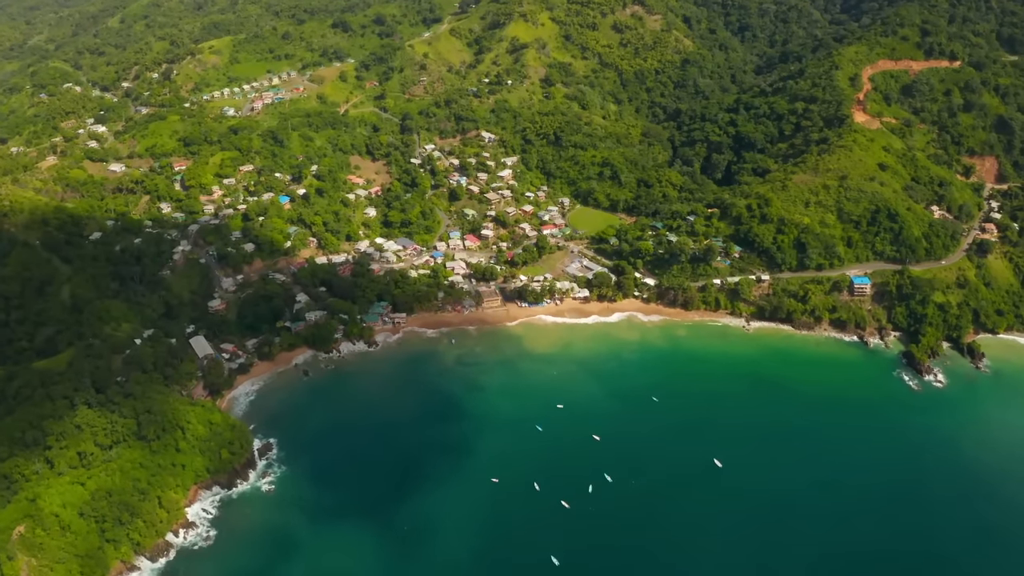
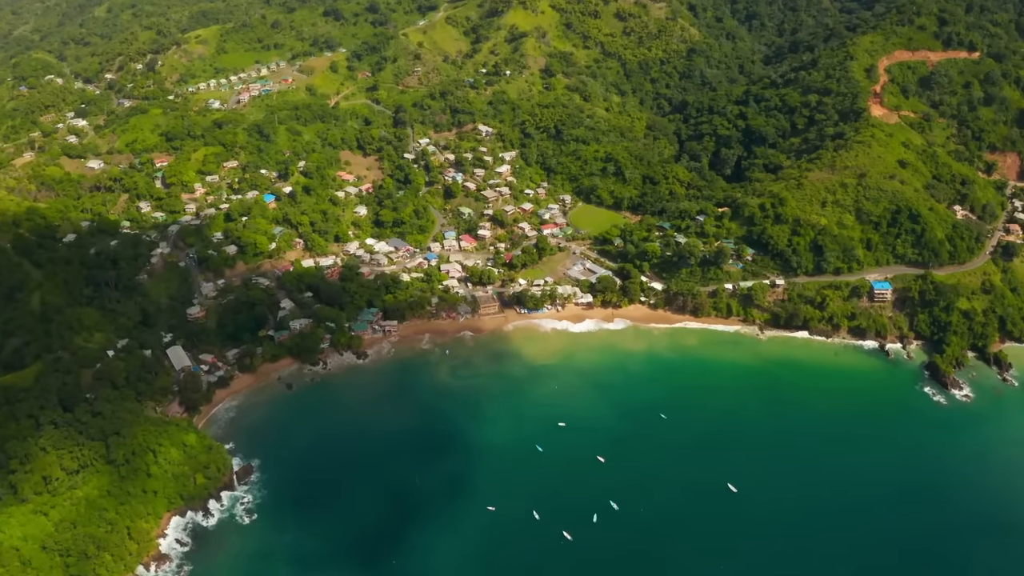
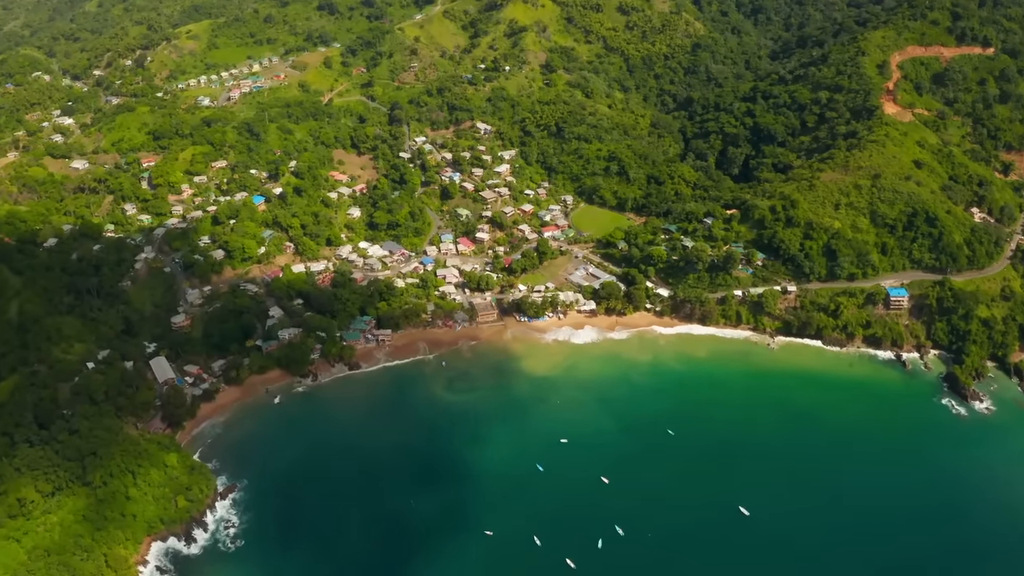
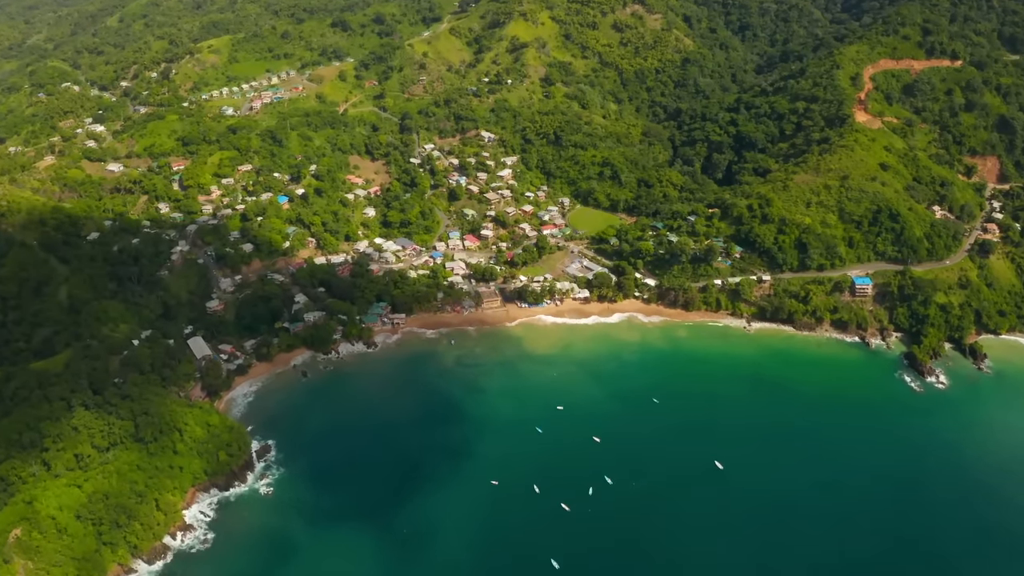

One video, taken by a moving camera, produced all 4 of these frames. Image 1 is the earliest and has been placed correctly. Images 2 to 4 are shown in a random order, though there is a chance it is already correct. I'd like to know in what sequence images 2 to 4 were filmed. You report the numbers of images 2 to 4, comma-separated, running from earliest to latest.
4, 2, 3
